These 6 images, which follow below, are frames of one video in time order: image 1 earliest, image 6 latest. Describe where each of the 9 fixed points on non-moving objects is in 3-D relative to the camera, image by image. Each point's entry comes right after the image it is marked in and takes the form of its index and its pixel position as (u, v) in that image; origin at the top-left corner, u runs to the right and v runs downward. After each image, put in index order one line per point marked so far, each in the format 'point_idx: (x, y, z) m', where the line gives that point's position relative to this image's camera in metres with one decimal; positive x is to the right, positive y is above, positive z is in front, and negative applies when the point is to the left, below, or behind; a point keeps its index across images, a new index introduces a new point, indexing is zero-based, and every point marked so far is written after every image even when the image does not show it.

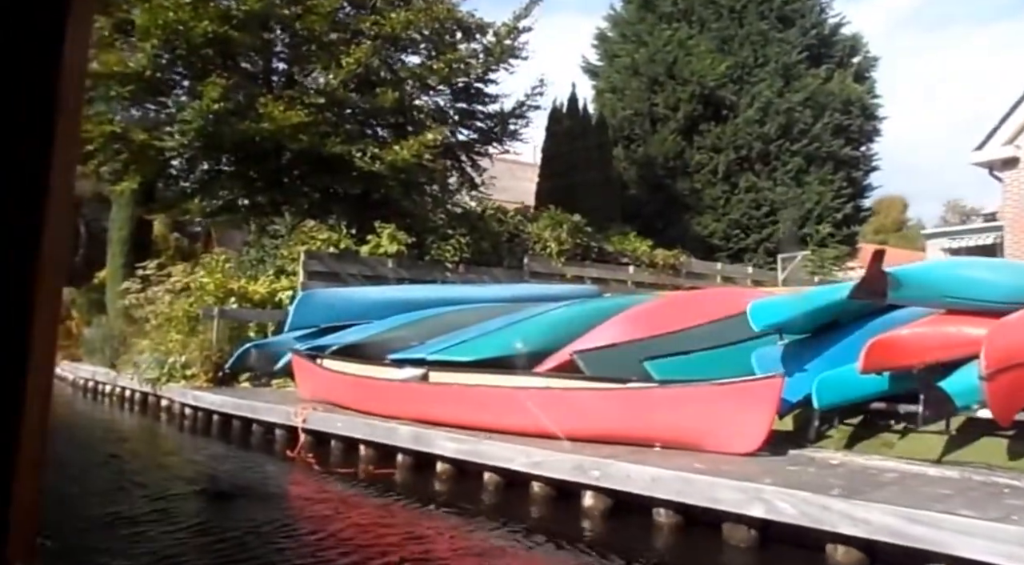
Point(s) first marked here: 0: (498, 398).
0: (-0.1, -0.8, +6.5) m
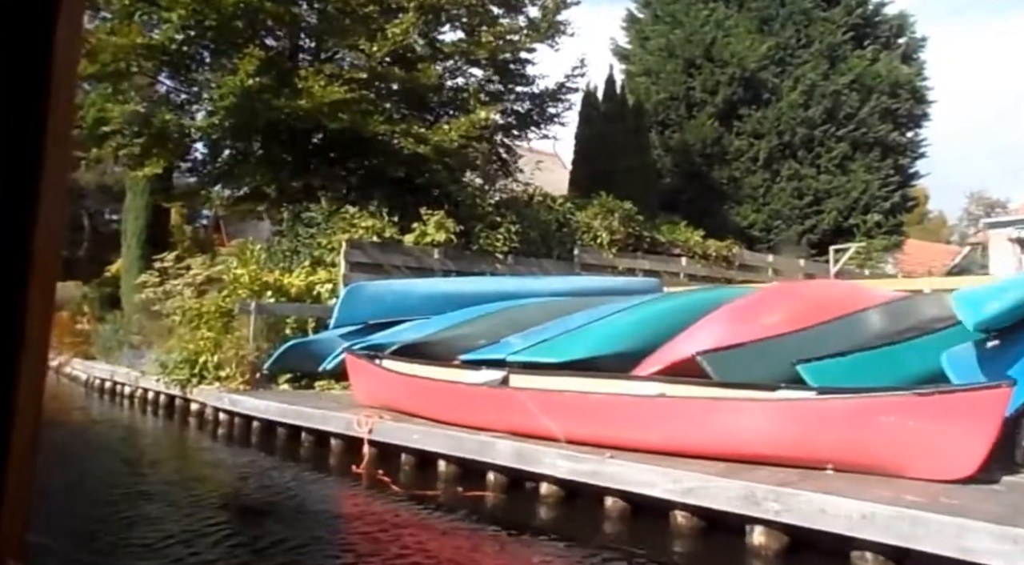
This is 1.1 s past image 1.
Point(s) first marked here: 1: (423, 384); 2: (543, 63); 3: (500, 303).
0: (+0.6, -0.7, +5.6) m
1: (-0.7, -0.8, +7.4) m
2: (+0.5, +3.3, +14.5) m
3: (-0.1, -0.2, +9.1) m
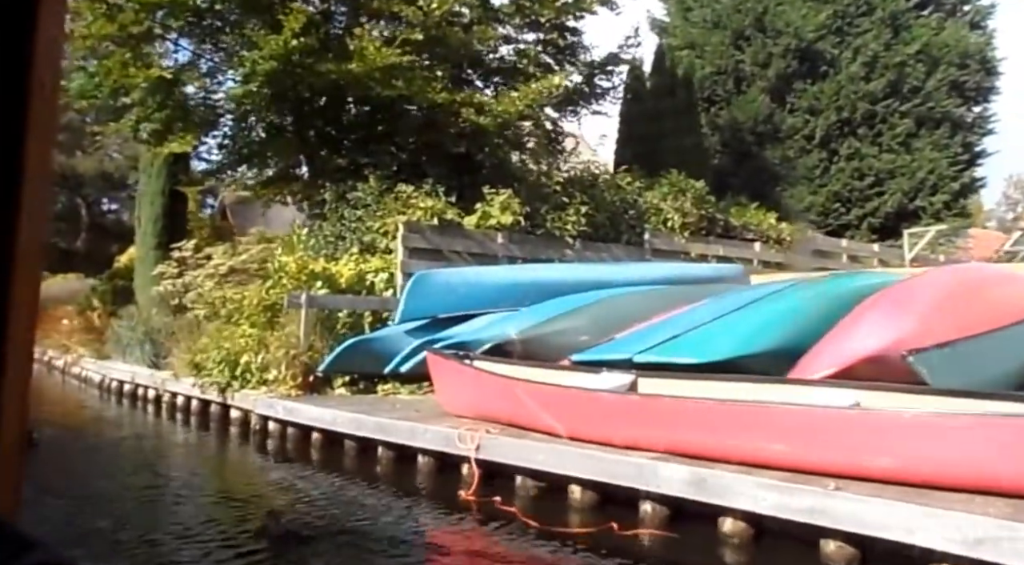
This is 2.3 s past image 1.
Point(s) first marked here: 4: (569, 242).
0: (+1.4, -0.6, +4.4) m
1: (+0.1, -0.7, +6.1) m
2: (+1.2, +3.5, +13.2) m
3: (+0.7, -0.1, +7.9) m
4: (+0.6, +0.4, +10.3) m
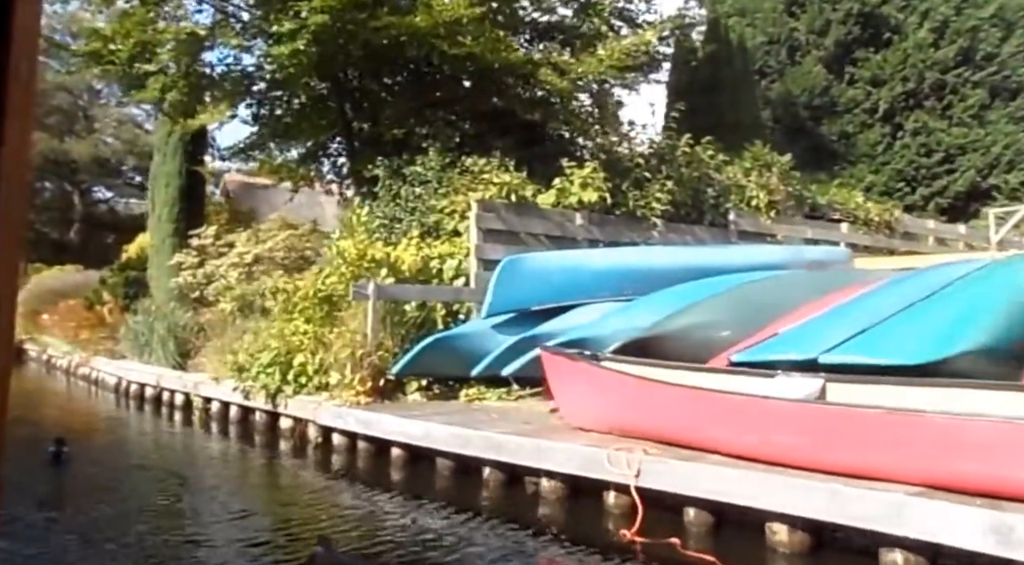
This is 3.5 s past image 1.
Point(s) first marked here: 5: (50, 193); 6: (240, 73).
0: (+2.3, -0.6, +3.1) m
1: (+1.0, -0.6, +4.9) m
2: (+1.9, +3.7, +12.0) m
3: (+1.5, 0.0, +6.7) m
4: (+1.4, +0.6, +9.1) m
5: (-10.1, +2.0, +20.9) m
6: (-2.8, +2.1, +9.7) m
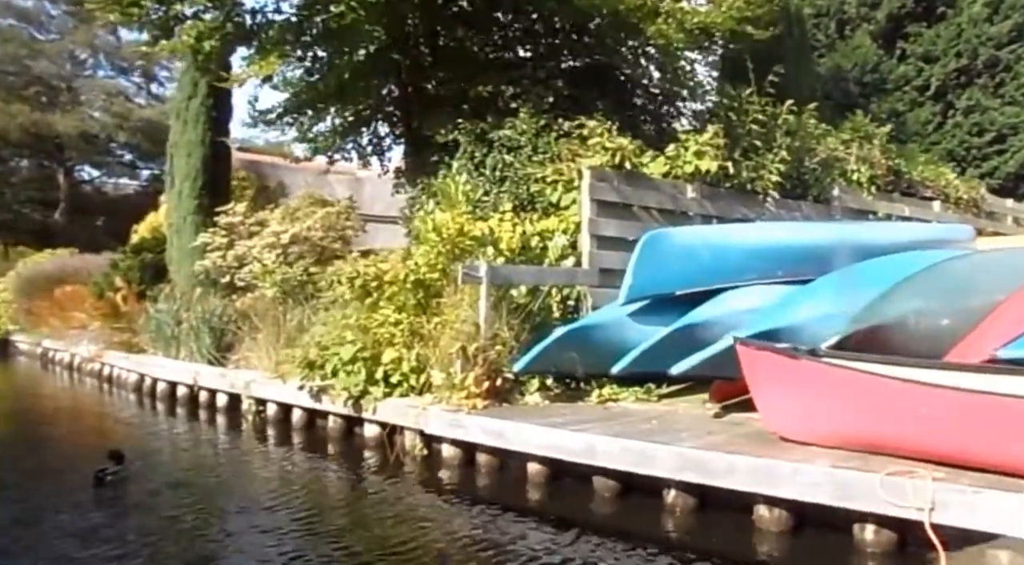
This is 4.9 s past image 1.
0: (+3.4, -0.5, +2.1) m
1: (+2.0, -0.5, +3.8) m
2: (+2.6, +3.8, +10.8) m
3: (+2.4, +0.1, +5.6) m
4: (+2.2, +0.7, +8.0) m
5: (-9.8, +2.3, +19.3) m
6: (-2.0, +2.3, +8.3) m
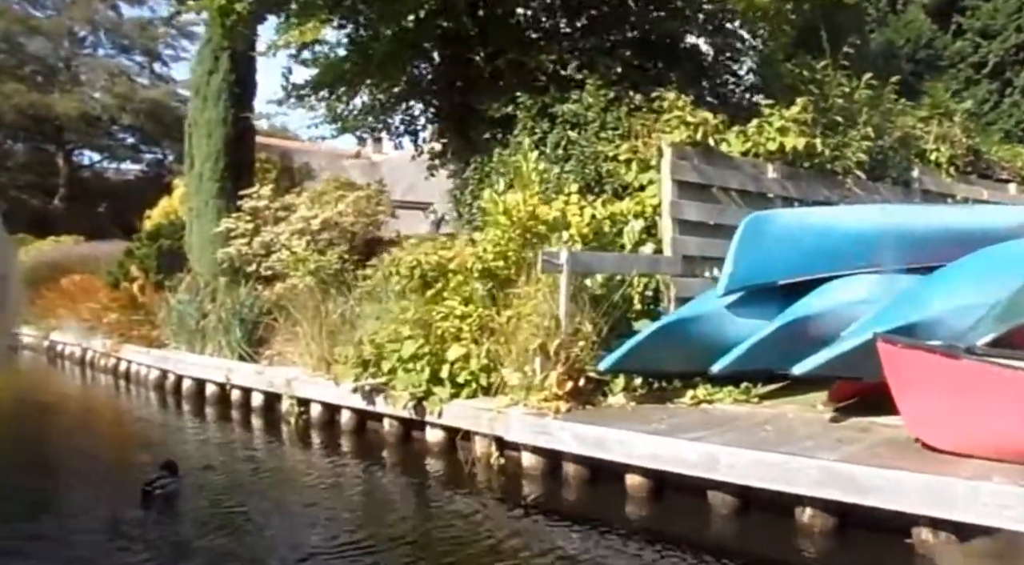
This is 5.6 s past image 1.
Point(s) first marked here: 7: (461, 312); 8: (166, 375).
0: (+3.9, -0.5, +1.5) m
1: (+2.5, -0.5, +3.2) m
2: (+3.0, +4.0, +10.2) m
3: (+2.9, +0.2, +5.0) m
4: (+2.7, +0.8, +7.4) m
5: (-9.4, +2.5, +18.5) m
6: (-1.5, +2.4, +7.6) m
7: (-0.3, -0.2, +5.8) m
8: (-3.0, -0.8, +8.5) m
